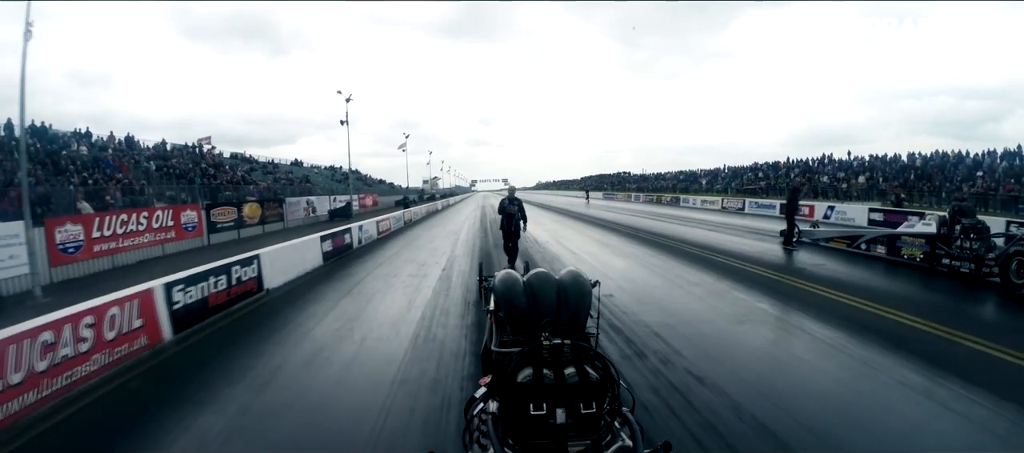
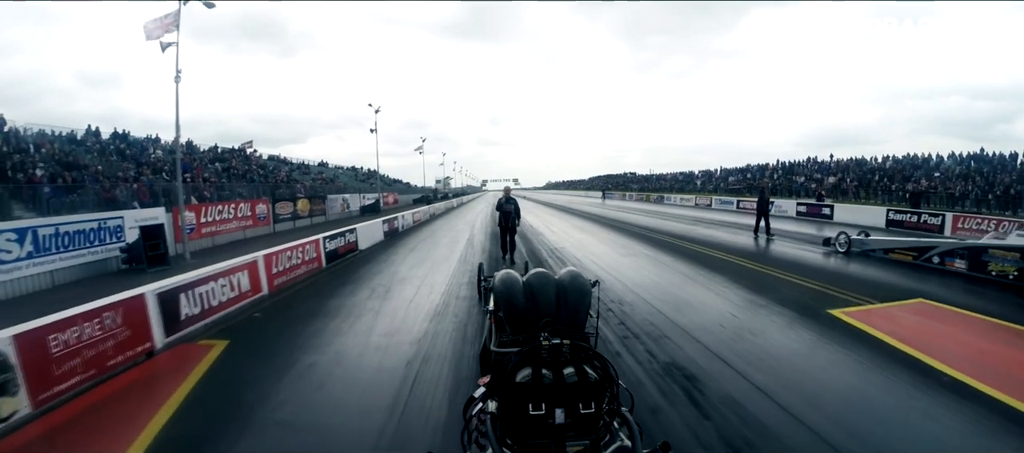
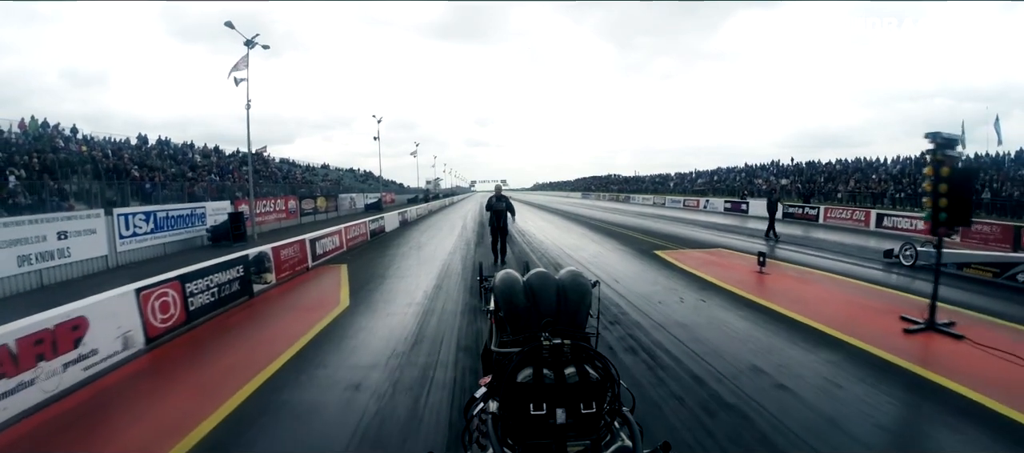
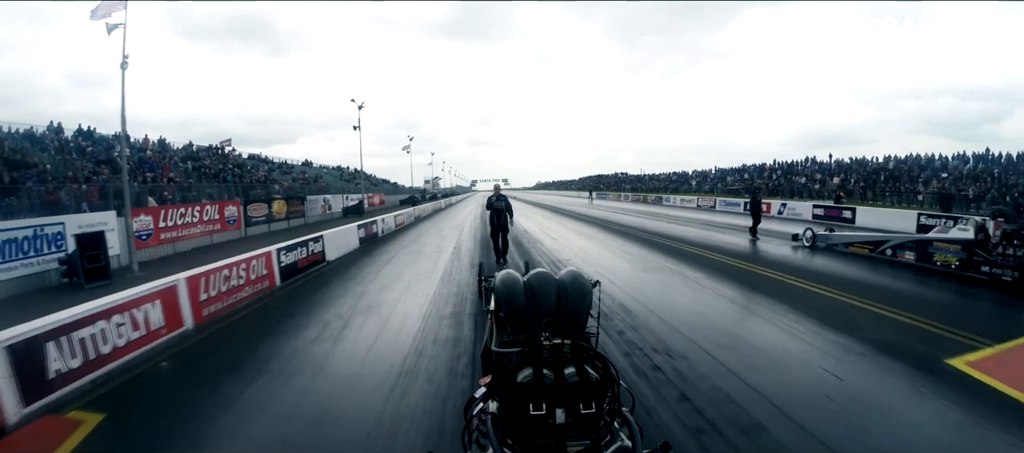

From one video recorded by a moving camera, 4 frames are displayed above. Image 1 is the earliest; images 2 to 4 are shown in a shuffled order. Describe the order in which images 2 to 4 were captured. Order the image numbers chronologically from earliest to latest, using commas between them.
4, 2, 3
